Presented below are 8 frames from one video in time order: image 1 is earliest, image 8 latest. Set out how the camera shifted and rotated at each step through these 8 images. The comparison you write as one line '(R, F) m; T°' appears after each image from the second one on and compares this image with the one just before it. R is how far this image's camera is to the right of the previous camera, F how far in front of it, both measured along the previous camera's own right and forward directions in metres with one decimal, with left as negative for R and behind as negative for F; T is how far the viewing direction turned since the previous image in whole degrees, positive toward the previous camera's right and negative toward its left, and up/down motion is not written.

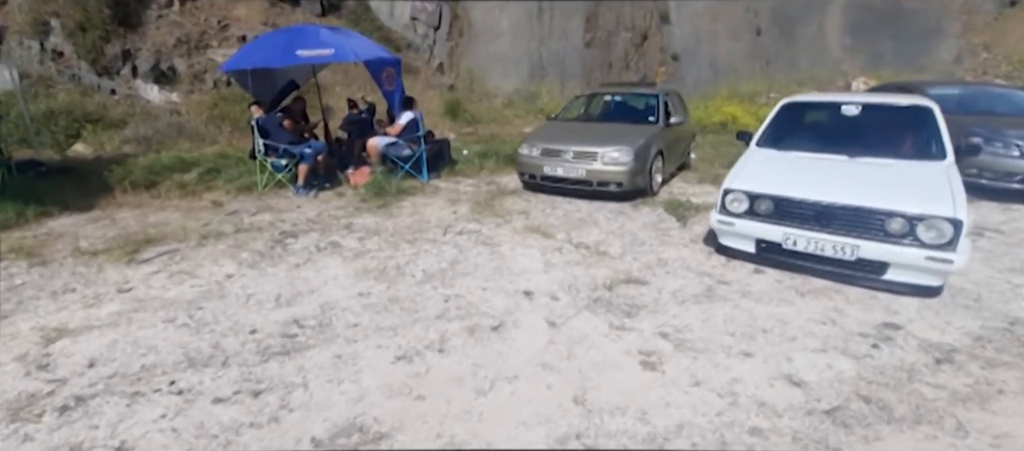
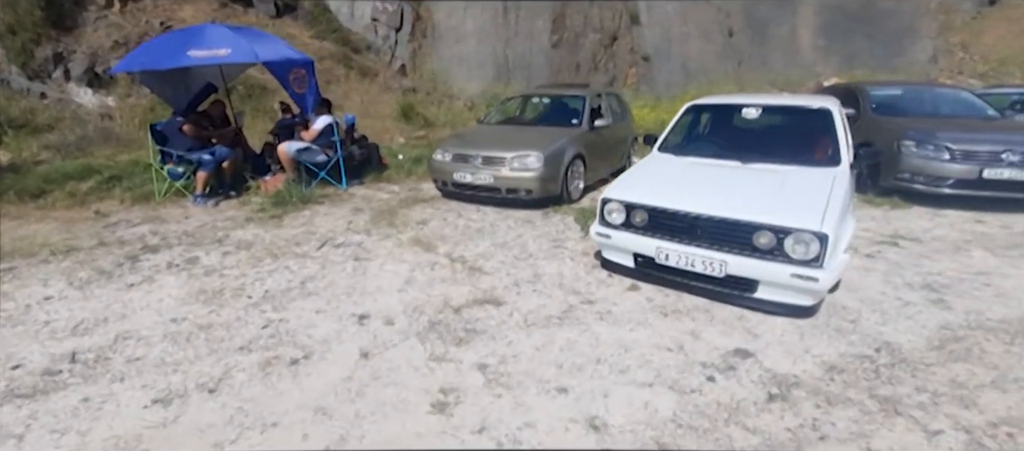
(+0.9, +0.3) m; +1°
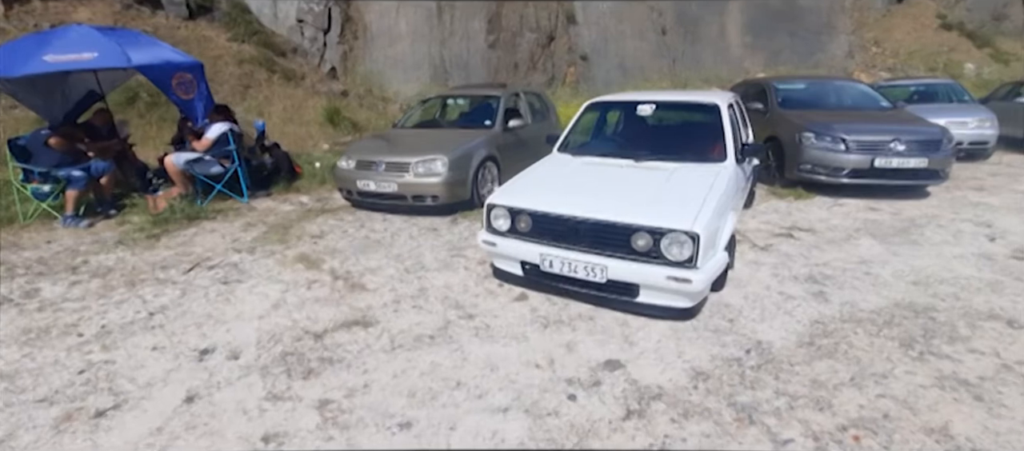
(+0.5, +0.2) m; +5°
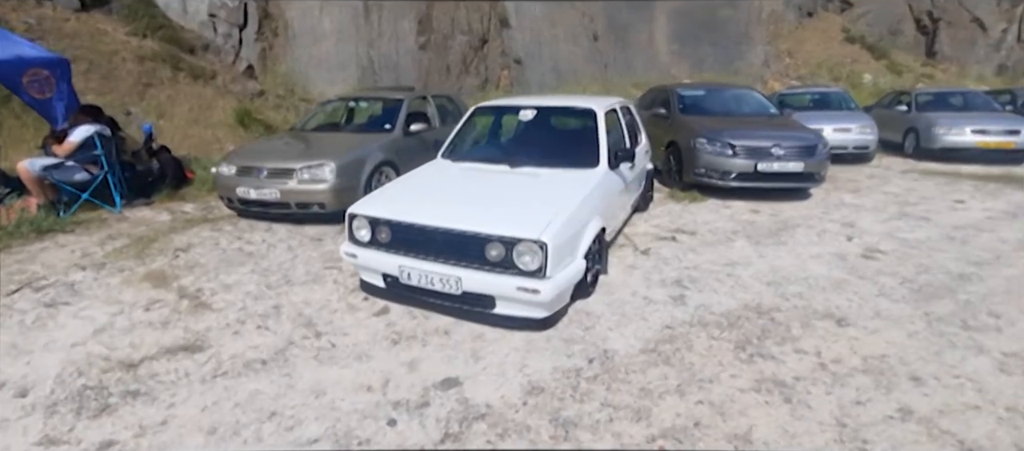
(+0.5, +0.1) m; +6°
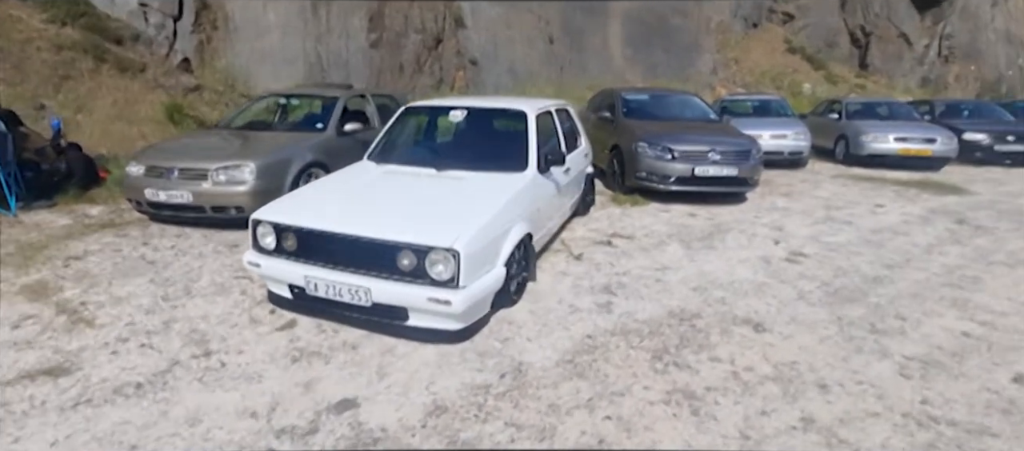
(+0.2, +0.1) m; +5°
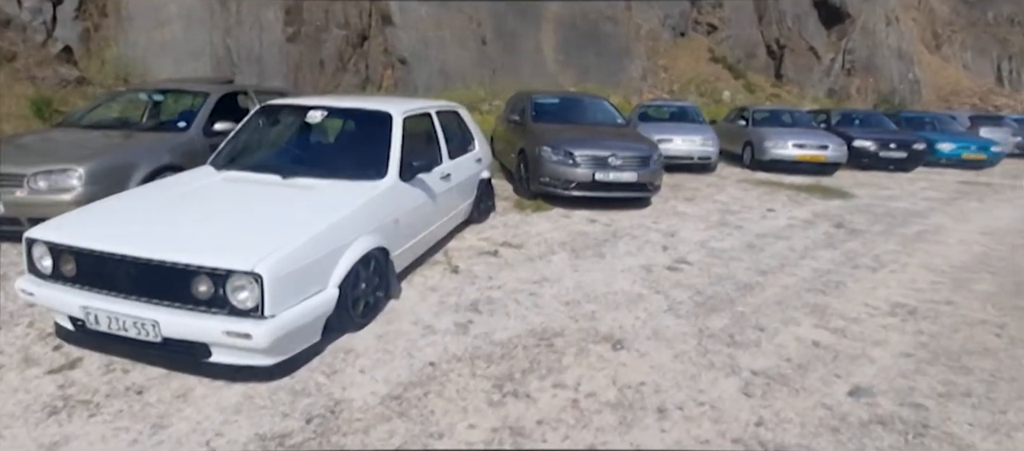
(+0.5, +0.2) m; +7°
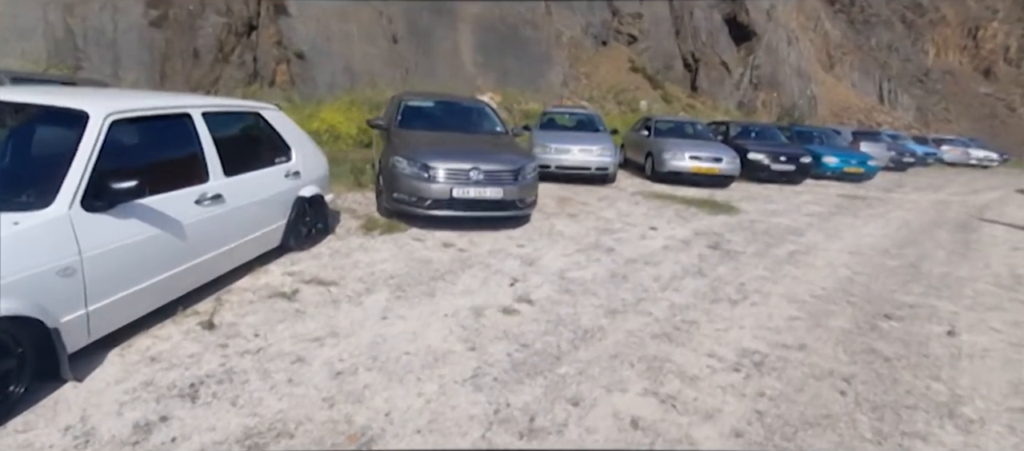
(+1.0, +0.9) m; +8°
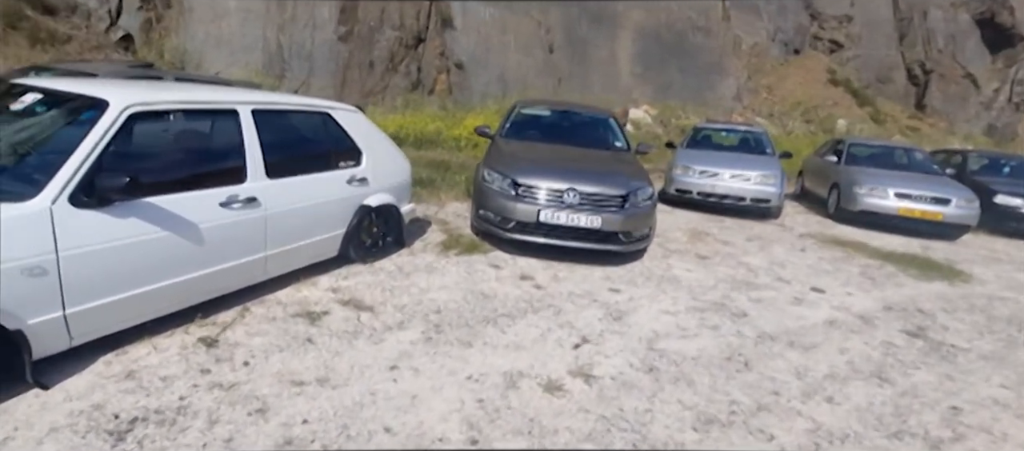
(+0.6, +1.2) m; -18°
